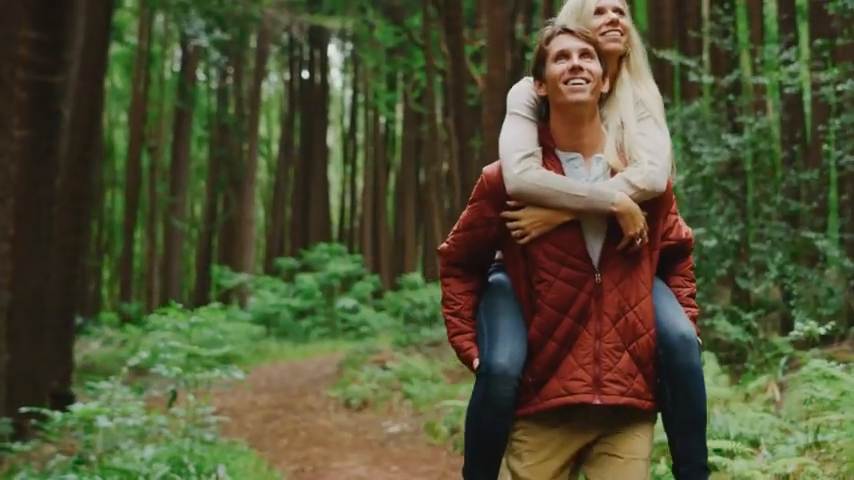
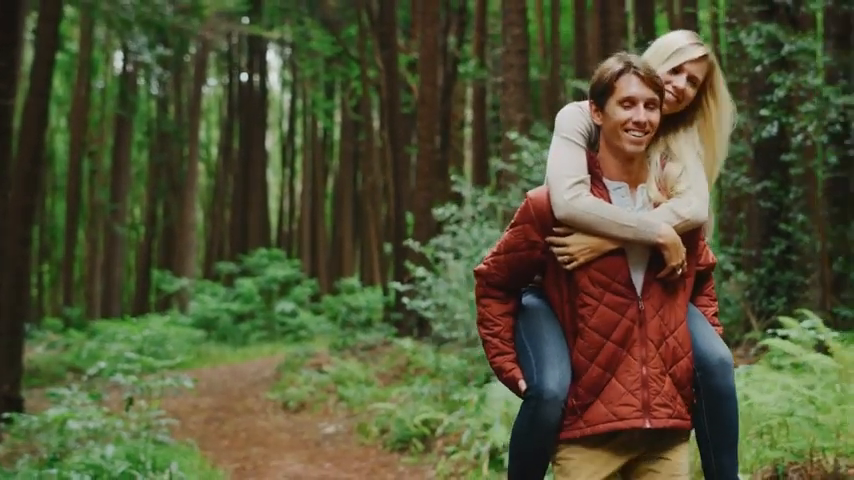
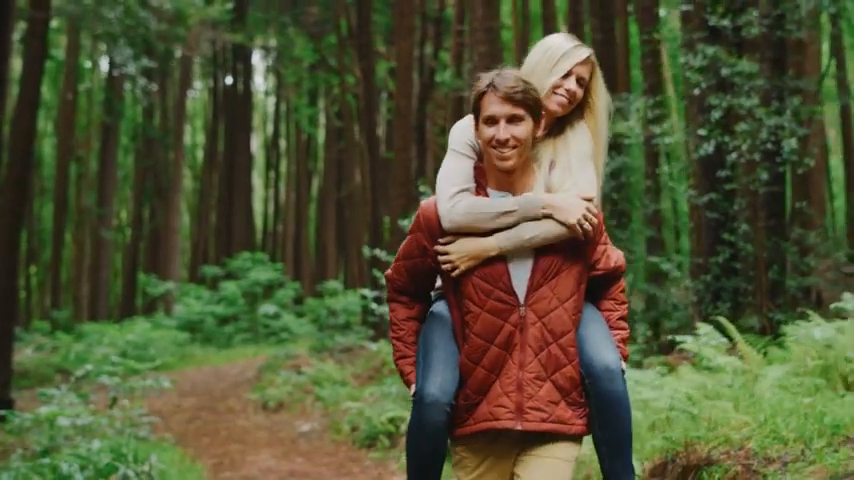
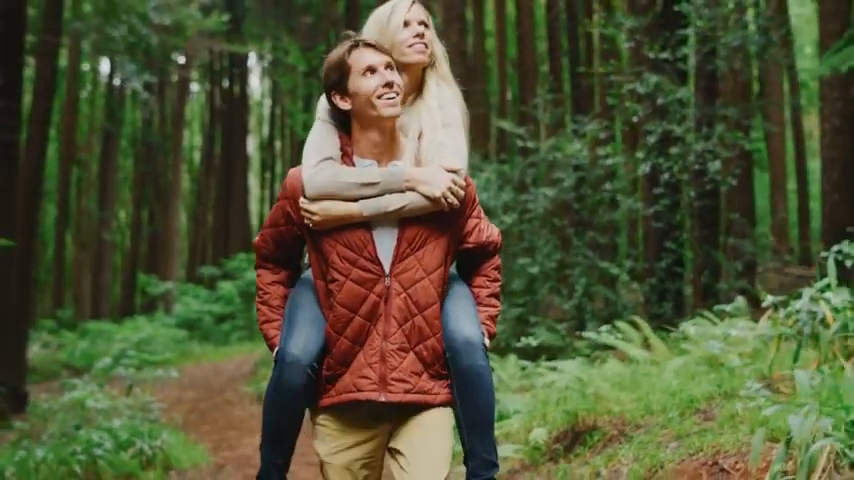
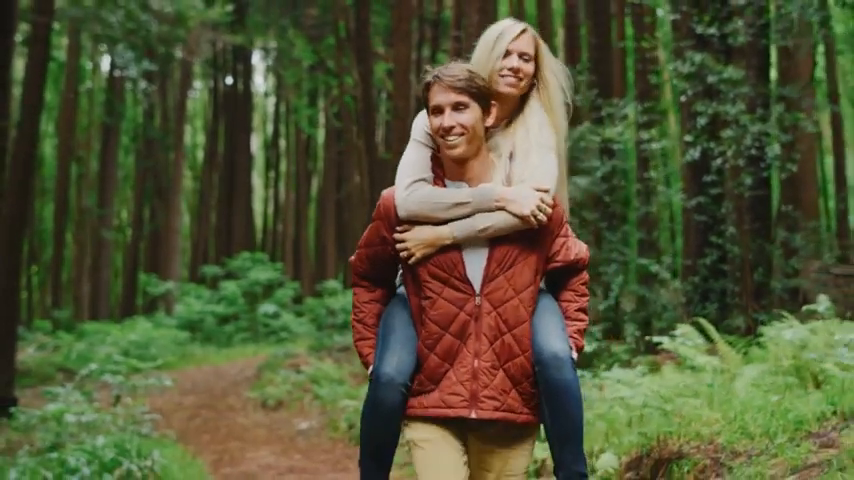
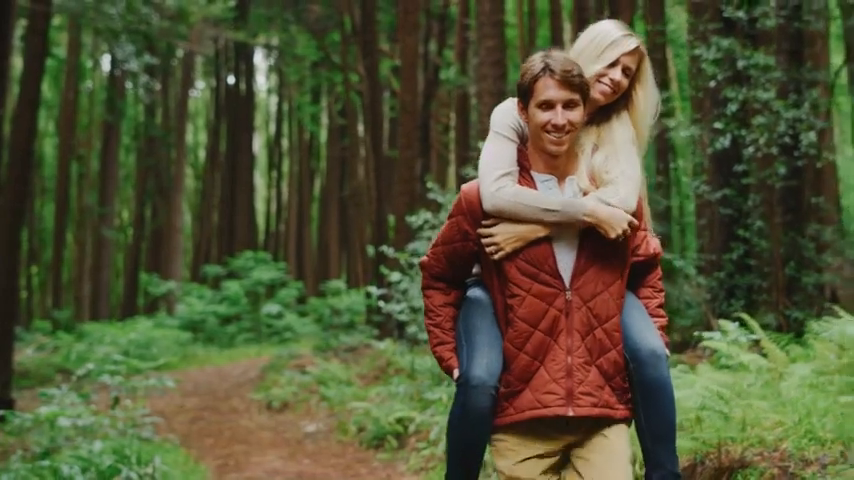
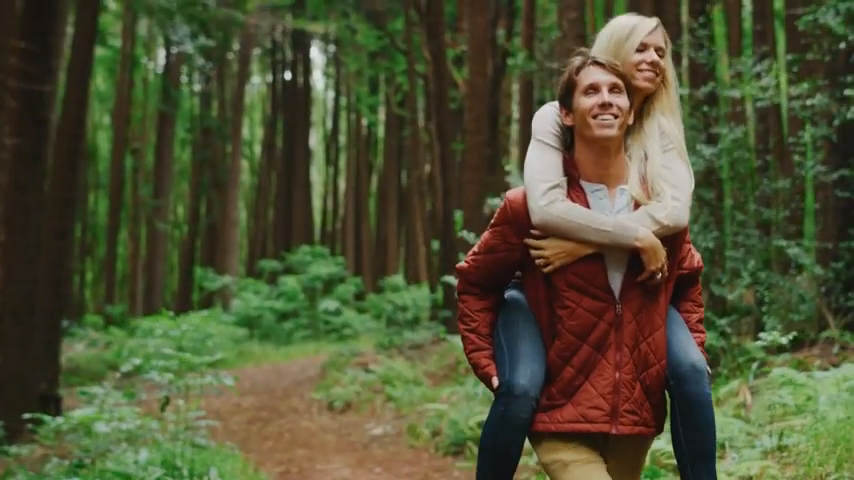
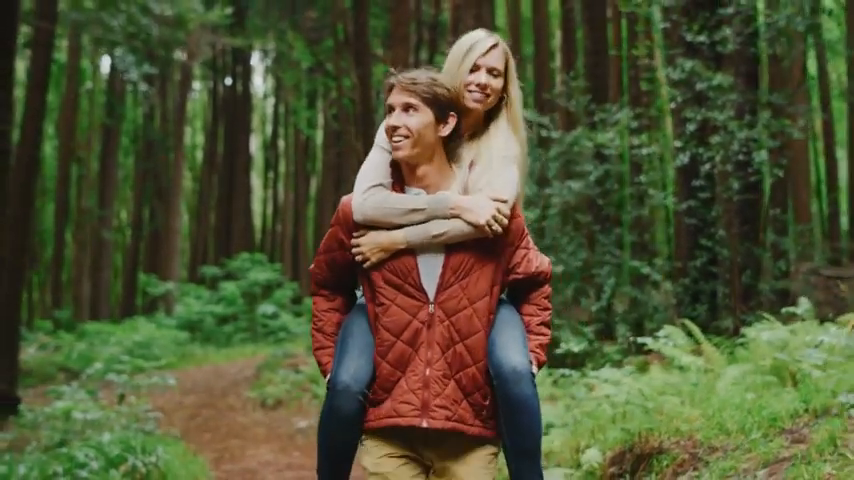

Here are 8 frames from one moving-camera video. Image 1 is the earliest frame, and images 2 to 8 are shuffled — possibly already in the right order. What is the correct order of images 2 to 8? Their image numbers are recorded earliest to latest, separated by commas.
7, 2, 6, 3, 5, 8, 4
